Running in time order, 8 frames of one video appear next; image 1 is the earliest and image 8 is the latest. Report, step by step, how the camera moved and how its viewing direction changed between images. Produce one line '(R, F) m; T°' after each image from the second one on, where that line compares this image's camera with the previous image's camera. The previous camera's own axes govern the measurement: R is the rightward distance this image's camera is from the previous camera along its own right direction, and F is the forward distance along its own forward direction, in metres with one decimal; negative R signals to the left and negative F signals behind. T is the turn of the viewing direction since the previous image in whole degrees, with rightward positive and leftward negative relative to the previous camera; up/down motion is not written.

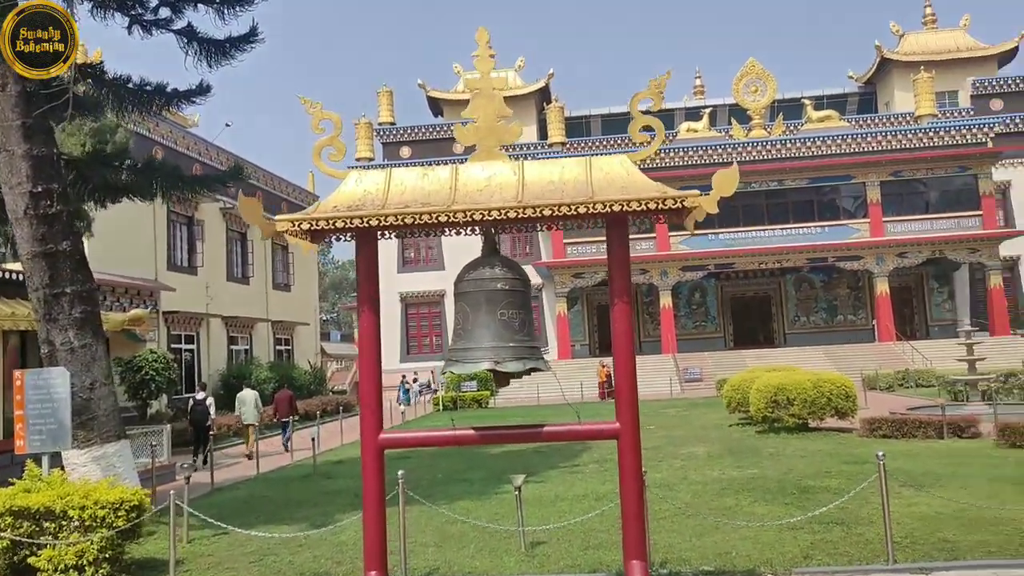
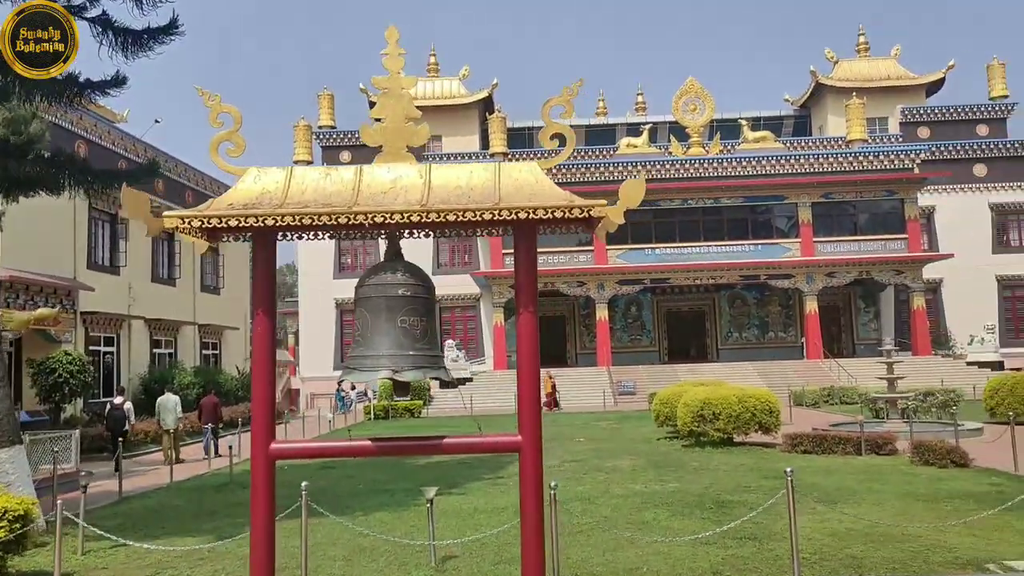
(+0.2, +0.1) m; +4°
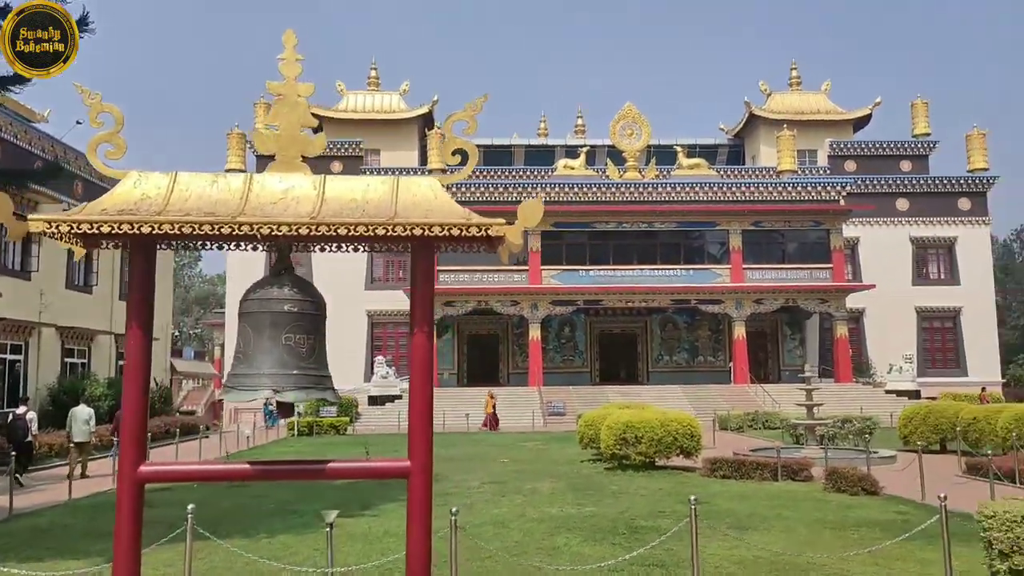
(+0.2, +0.1) m; +4°
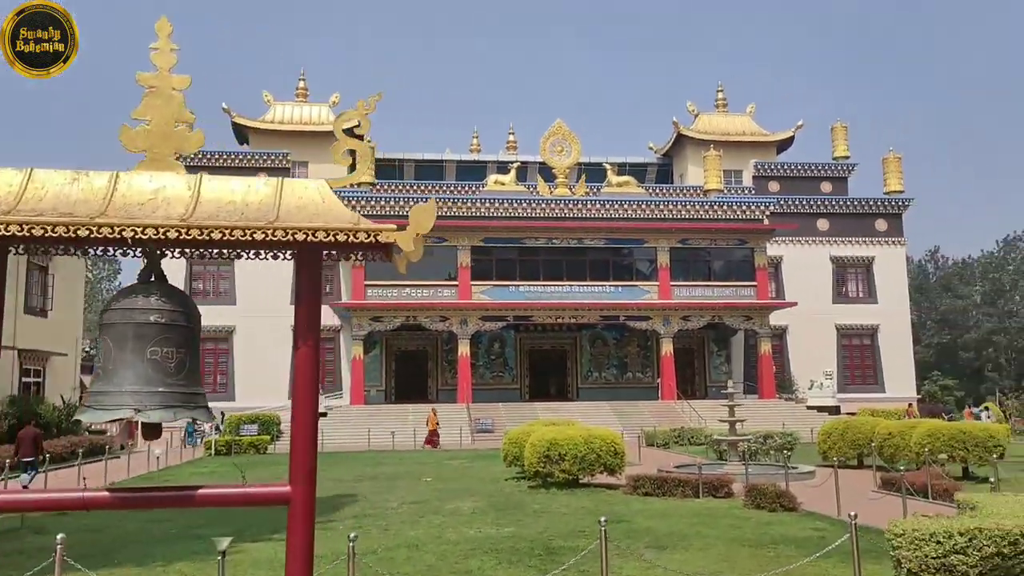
(+0.2, +0.2) m; +5°
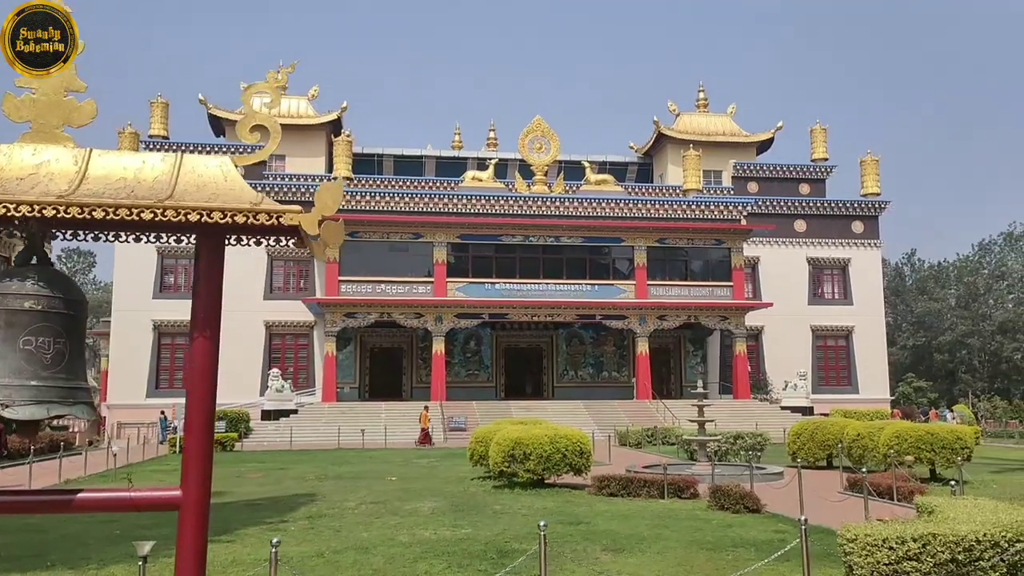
(+0.2, +0.2) m; +1°
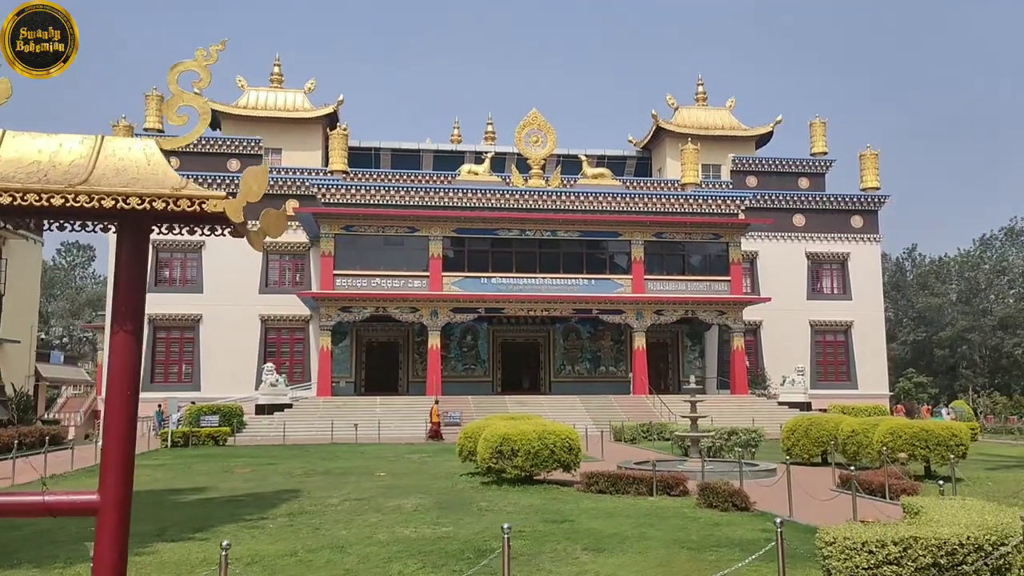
(+0.2, +0.2) m; 0°
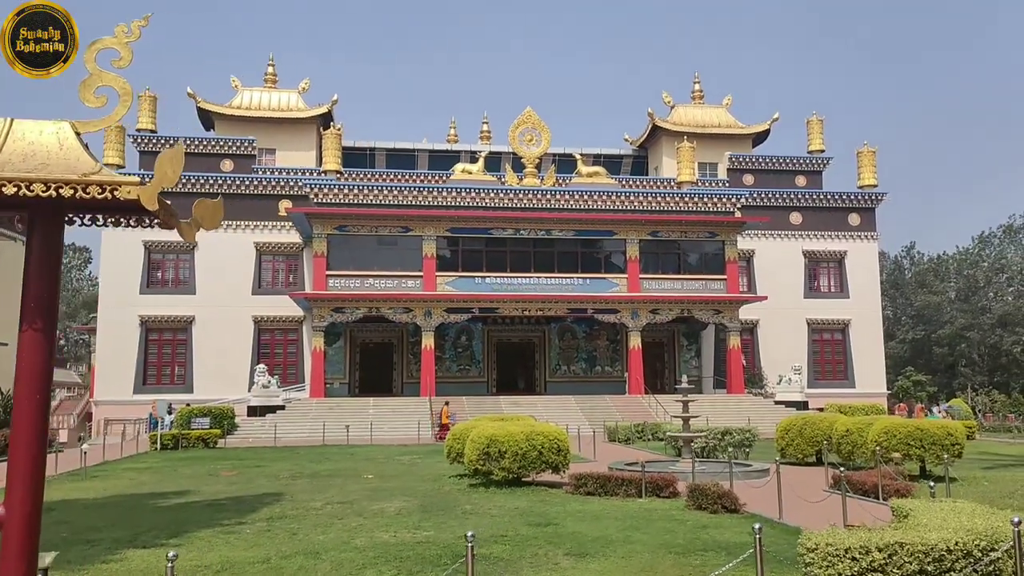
(+0.2, +0.2) m; 0°
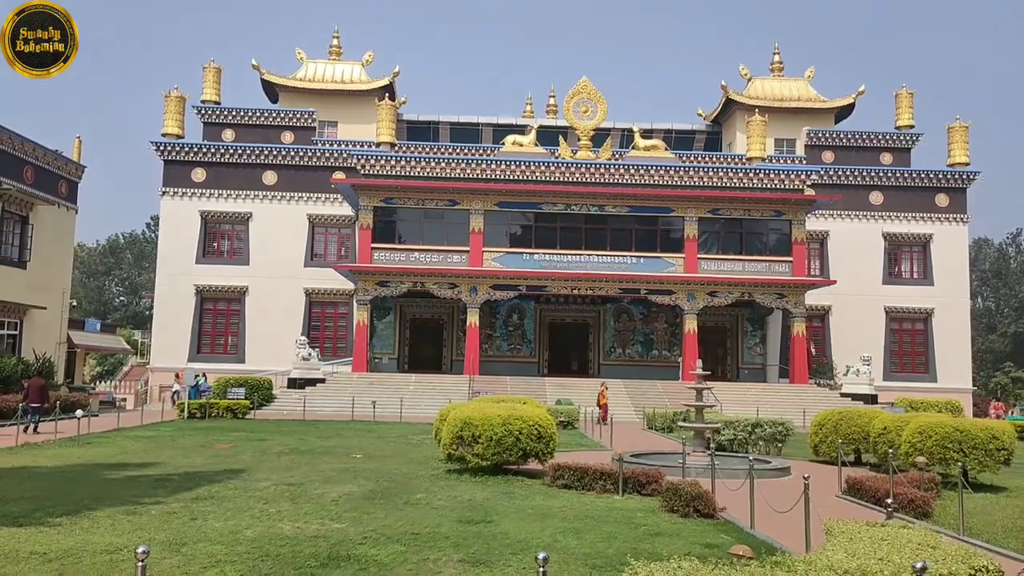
(+1.4, +1.1) m; -6°
